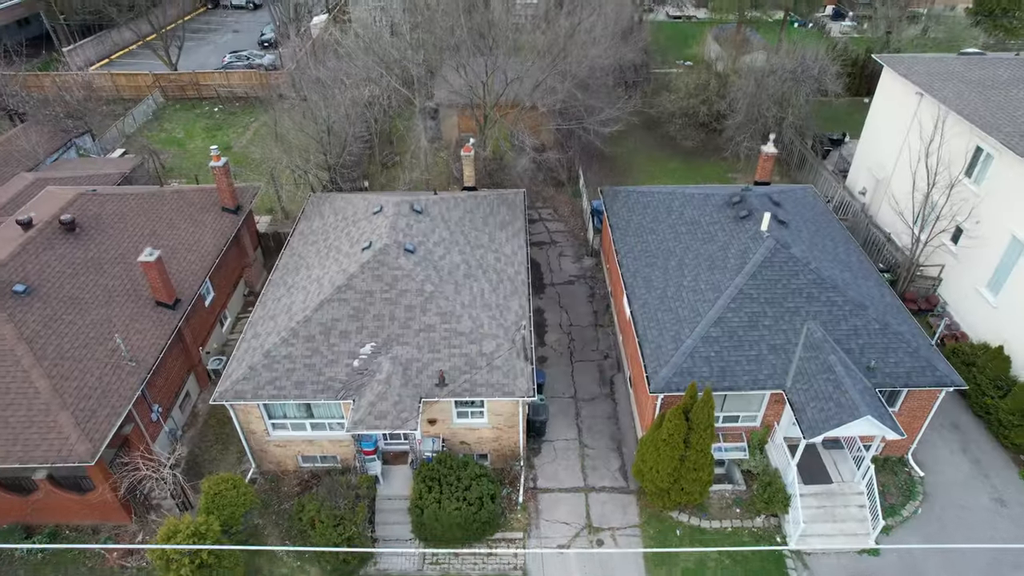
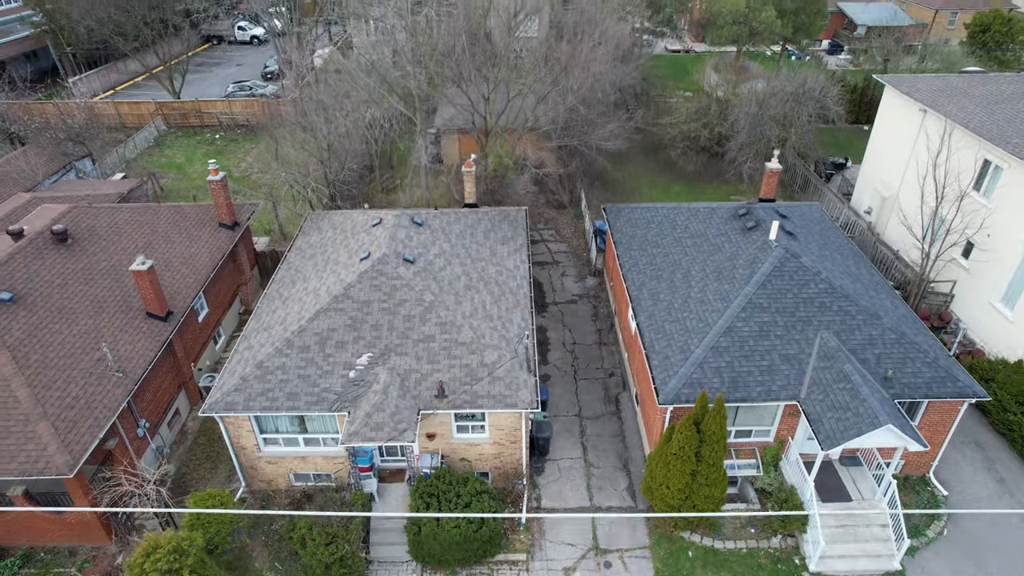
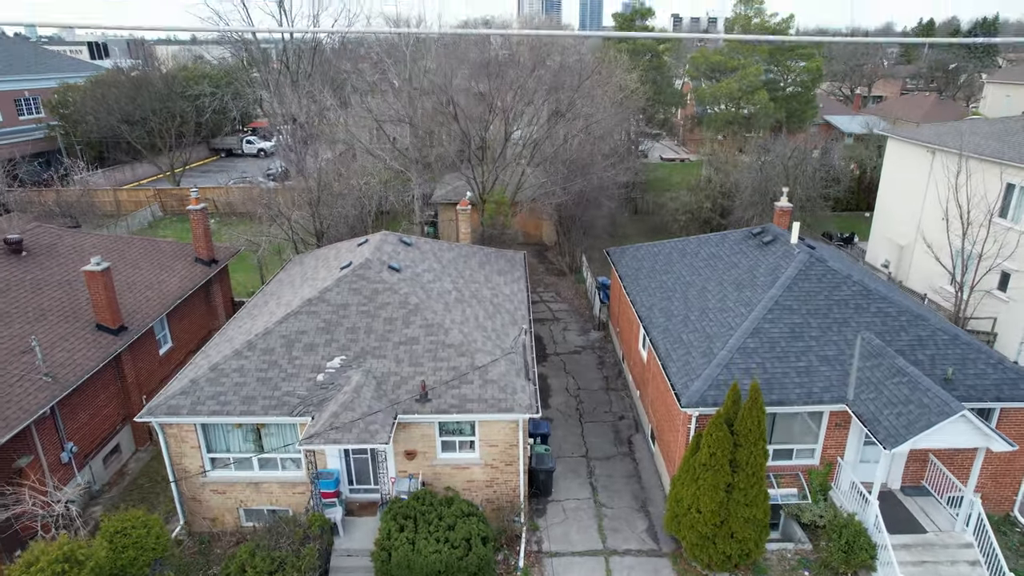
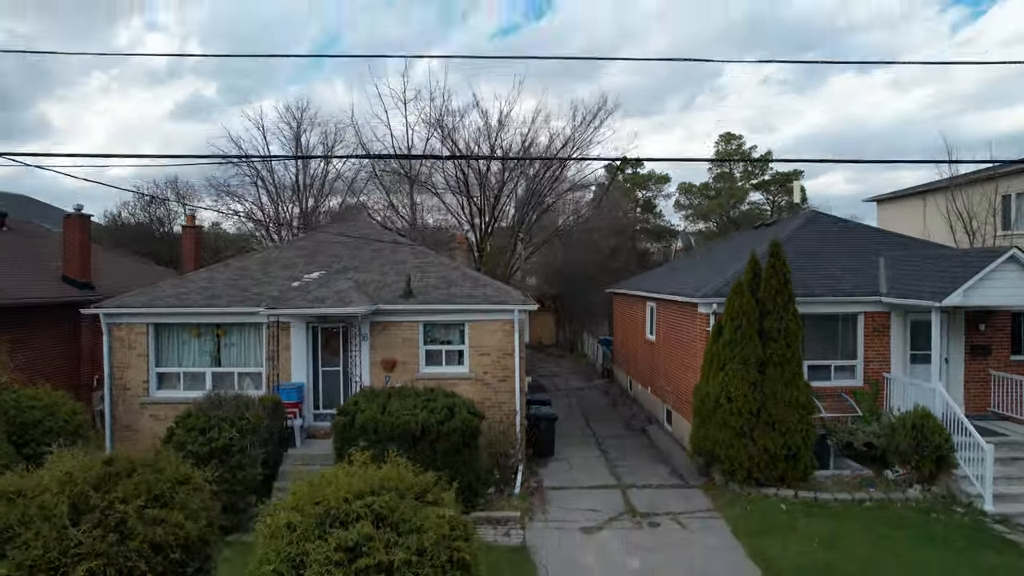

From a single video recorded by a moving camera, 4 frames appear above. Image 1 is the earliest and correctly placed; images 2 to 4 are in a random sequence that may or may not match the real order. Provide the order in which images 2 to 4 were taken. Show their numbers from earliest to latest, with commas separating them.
2, 3, 4
